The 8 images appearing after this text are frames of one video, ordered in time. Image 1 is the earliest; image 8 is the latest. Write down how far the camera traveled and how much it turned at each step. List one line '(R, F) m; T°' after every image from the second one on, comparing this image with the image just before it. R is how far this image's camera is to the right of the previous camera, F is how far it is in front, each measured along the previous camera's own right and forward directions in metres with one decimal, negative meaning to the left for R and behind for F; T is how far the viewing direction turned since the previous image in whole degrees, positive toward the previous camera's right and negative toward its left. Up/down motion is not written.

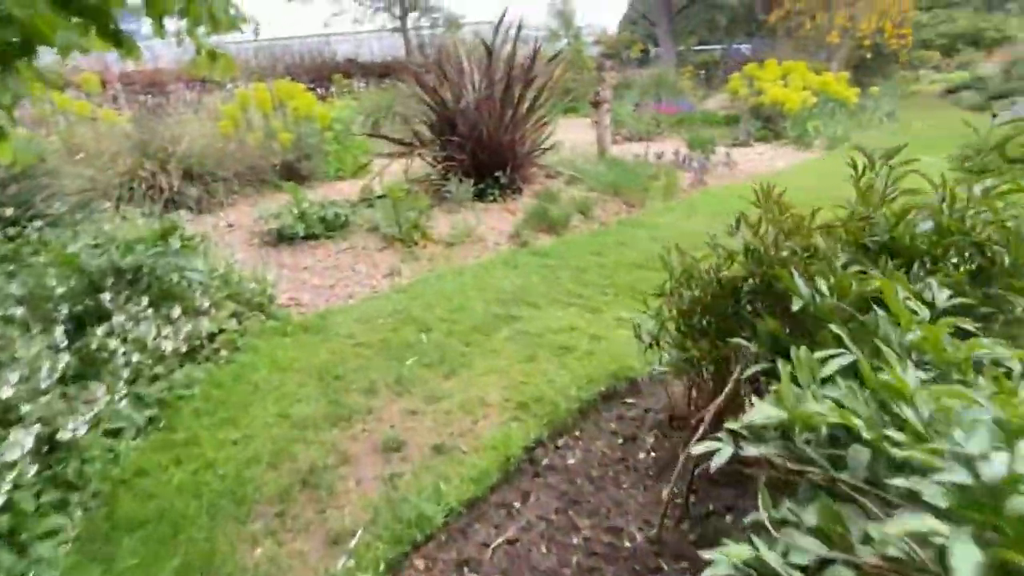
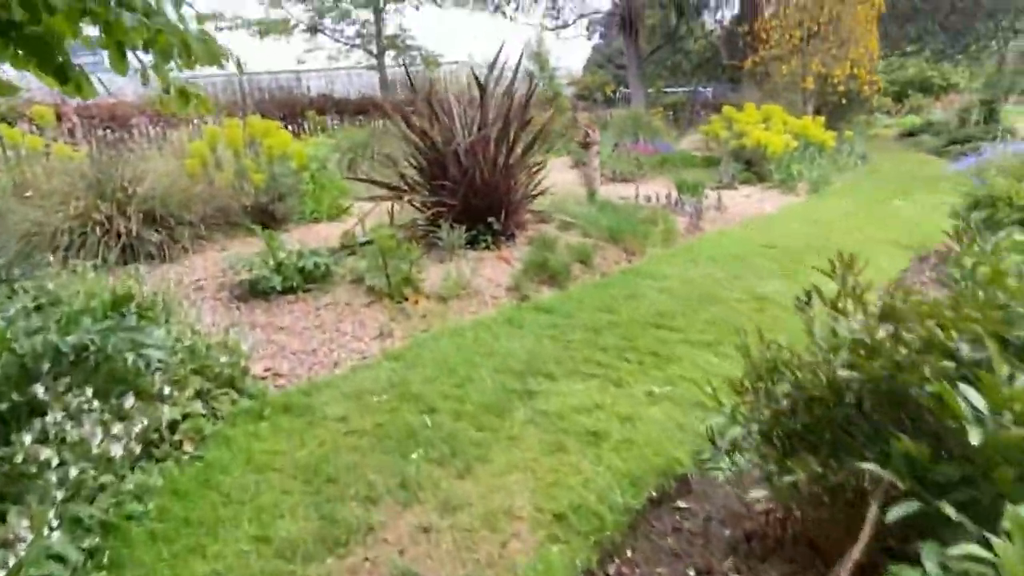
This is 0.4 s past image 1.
(-0.2, +0.3) m; +3°
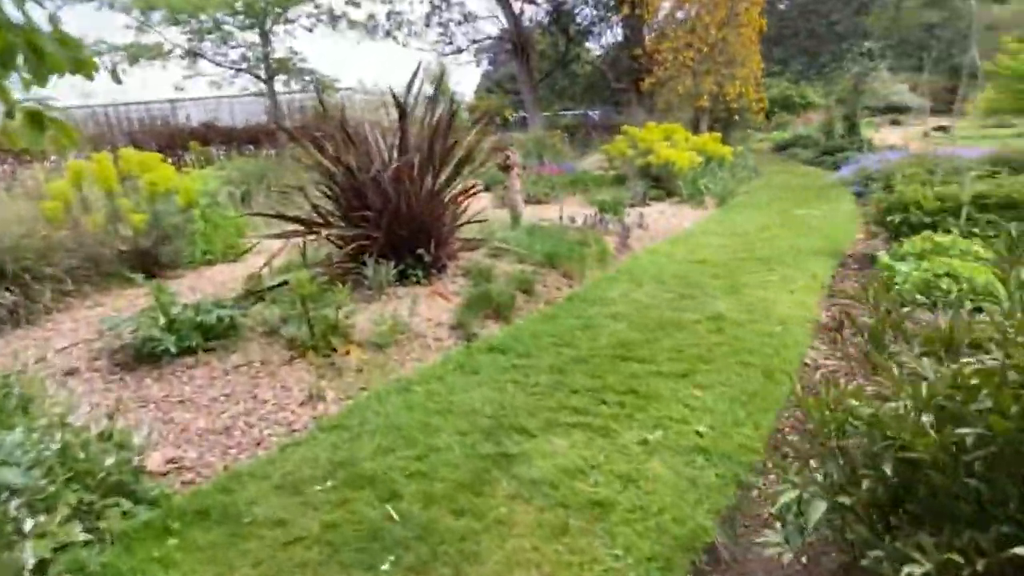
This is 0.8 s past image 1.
(-0.2, +0.4) m; +9°
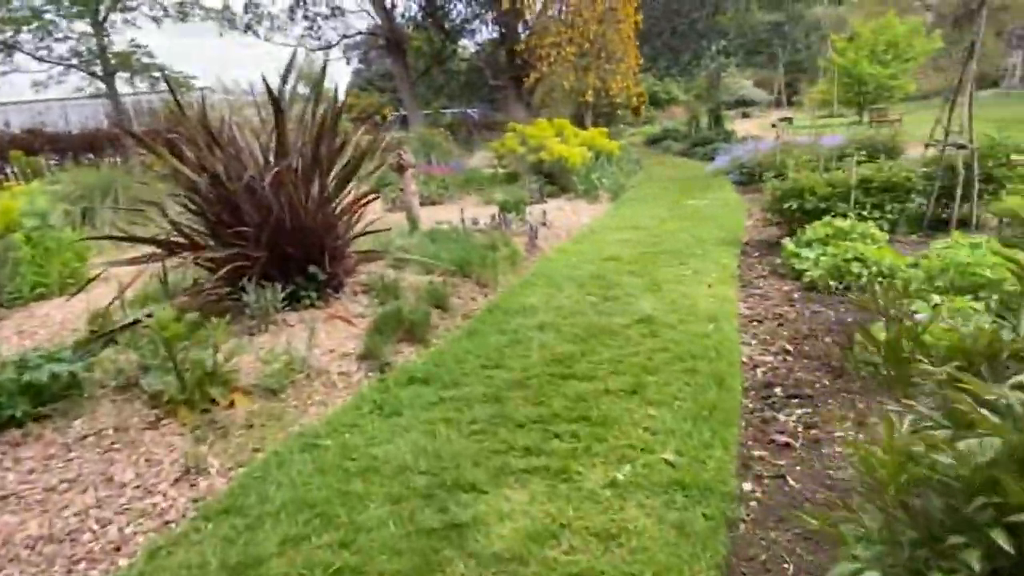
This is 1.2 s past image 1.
(-0.1, +0.4) m; +11°
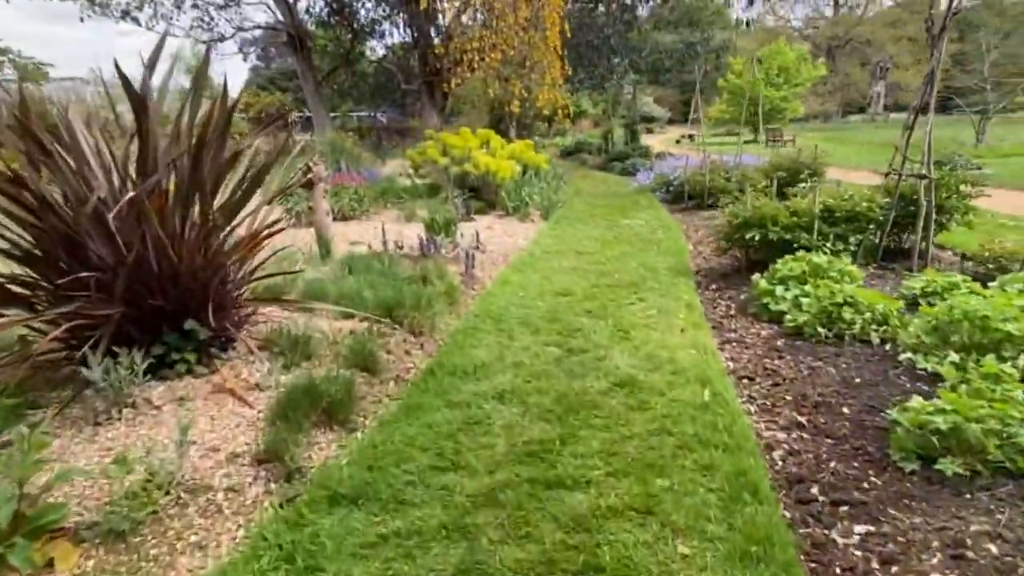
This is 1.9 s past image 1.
(-0.2, +0.7) m; +9°
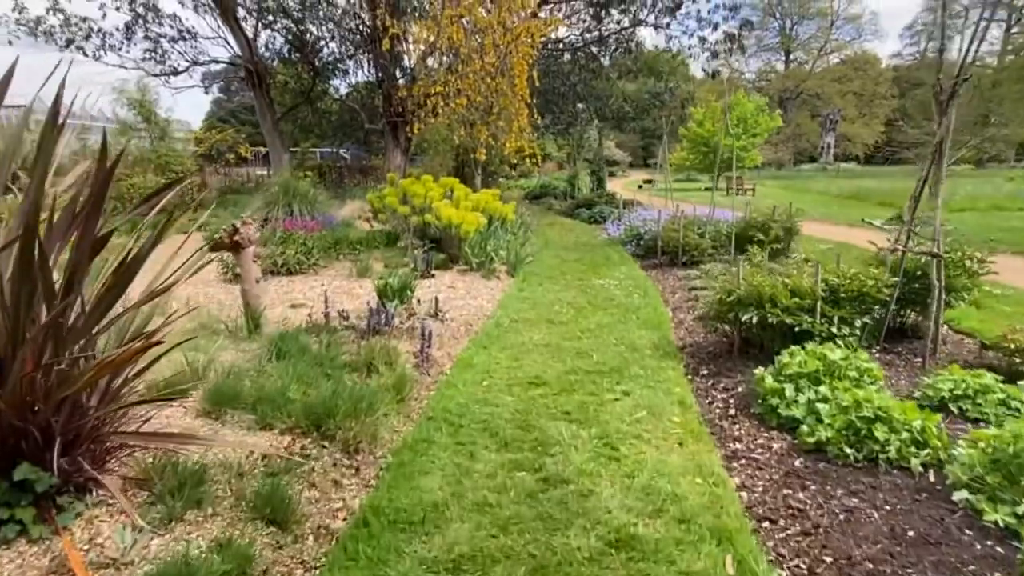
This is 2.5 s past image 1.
(0.0, +0.6) m; +4°
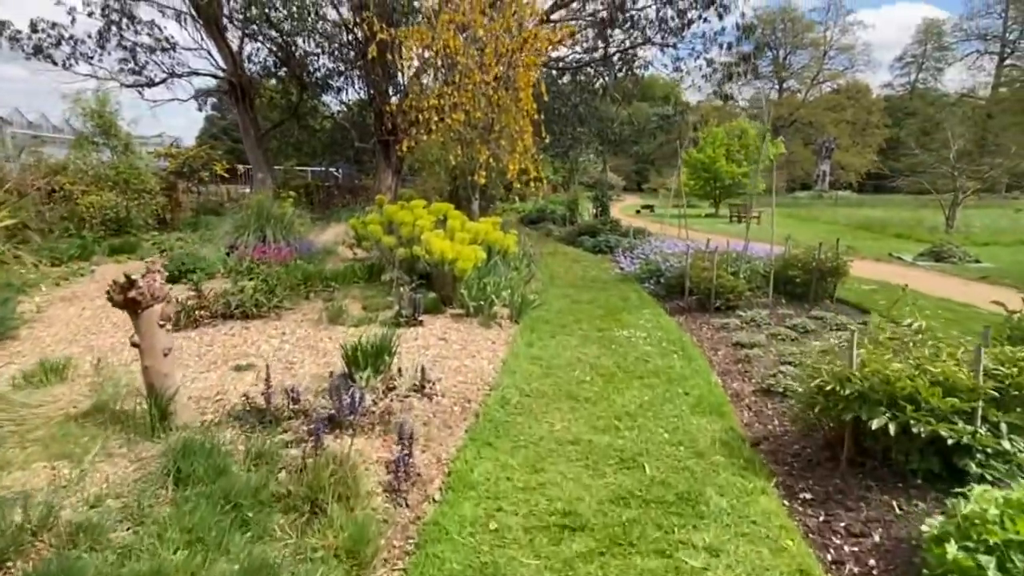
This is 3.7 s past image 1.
(-0.1, +1.2) m; +1°
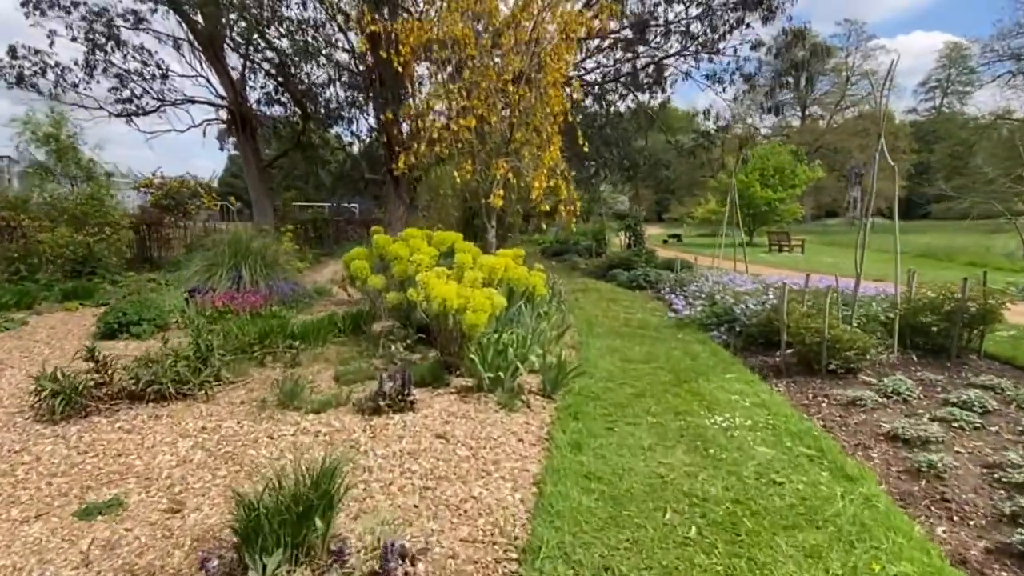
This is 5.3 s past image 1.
(-0.1, +1.8) m; -2°
